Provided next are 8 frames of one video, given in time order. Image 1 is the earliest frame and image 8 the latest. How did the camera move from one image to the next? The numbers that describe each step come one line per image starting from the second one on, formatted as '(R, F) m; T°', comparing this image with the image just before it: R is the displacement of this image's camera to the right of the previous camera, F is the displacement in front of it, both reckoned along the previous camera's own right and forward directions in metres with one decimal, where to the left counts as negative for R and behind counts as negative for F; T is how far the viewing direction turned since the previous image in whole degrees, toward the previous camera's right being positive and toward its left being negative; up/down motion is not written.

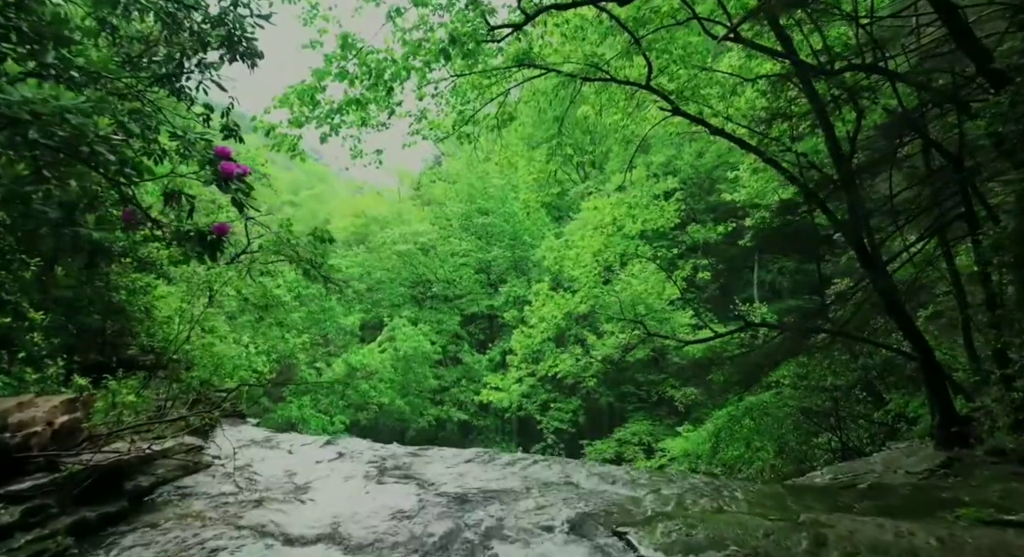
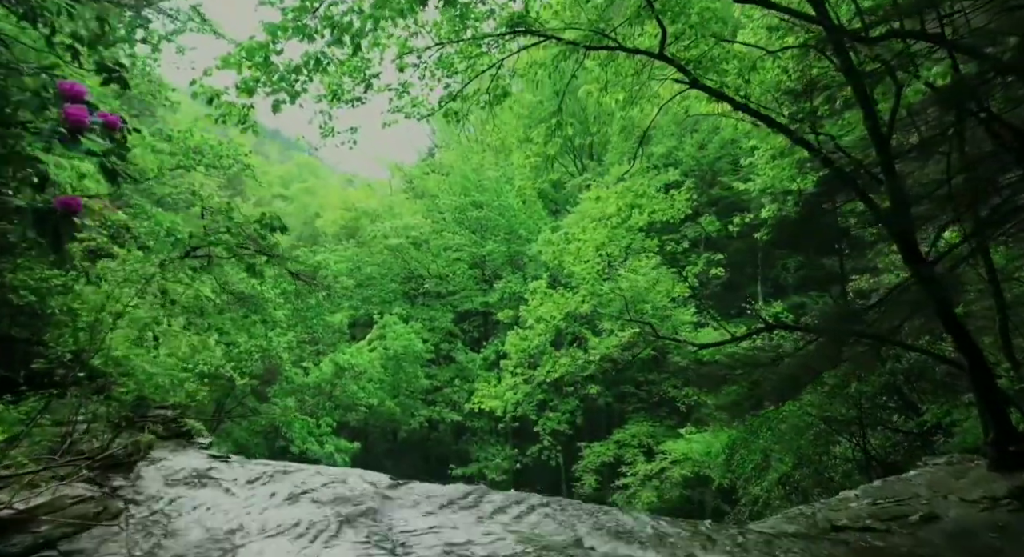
(0.0, +0.8) m; 0°
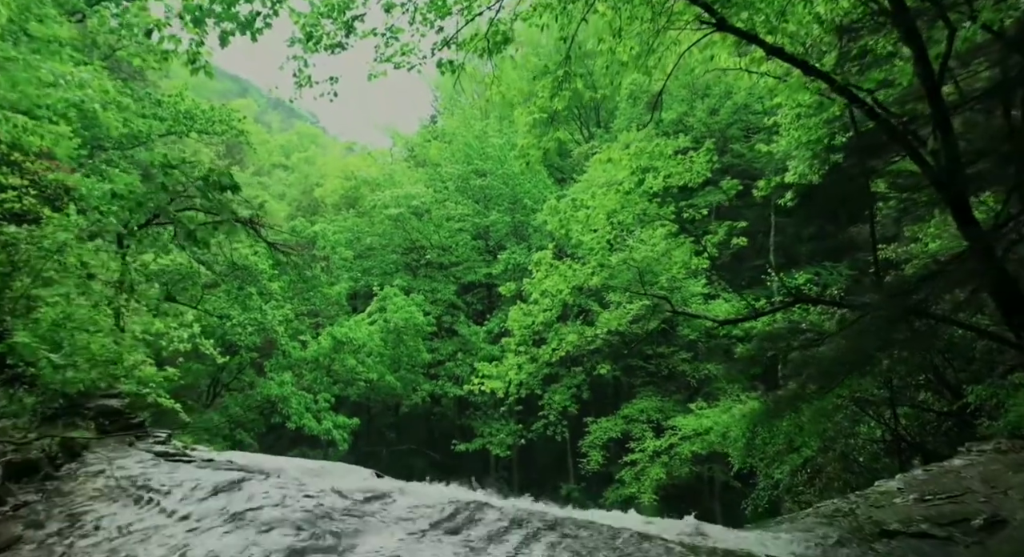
(0.0, +0.6) m; 0°
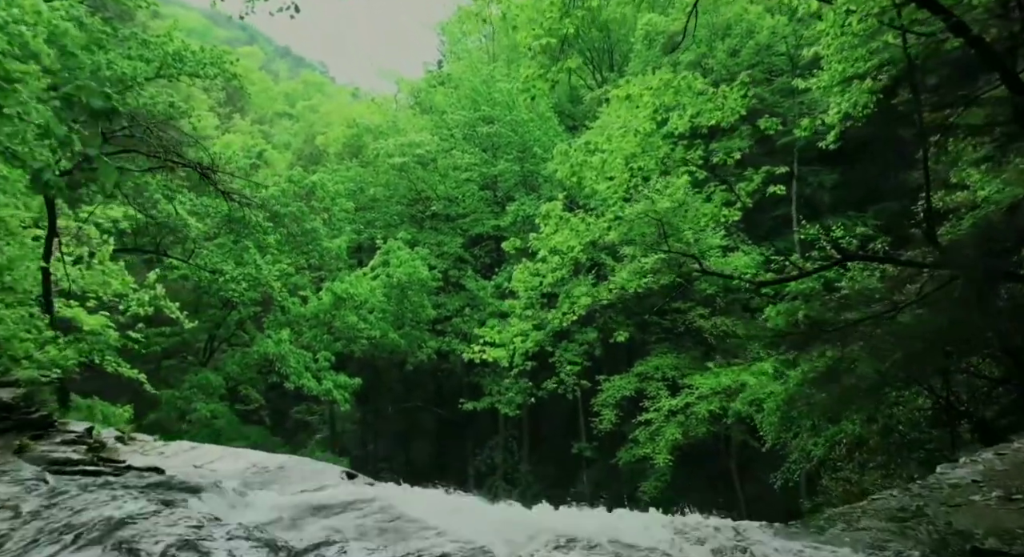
(0.0, +0.9) m; -1°
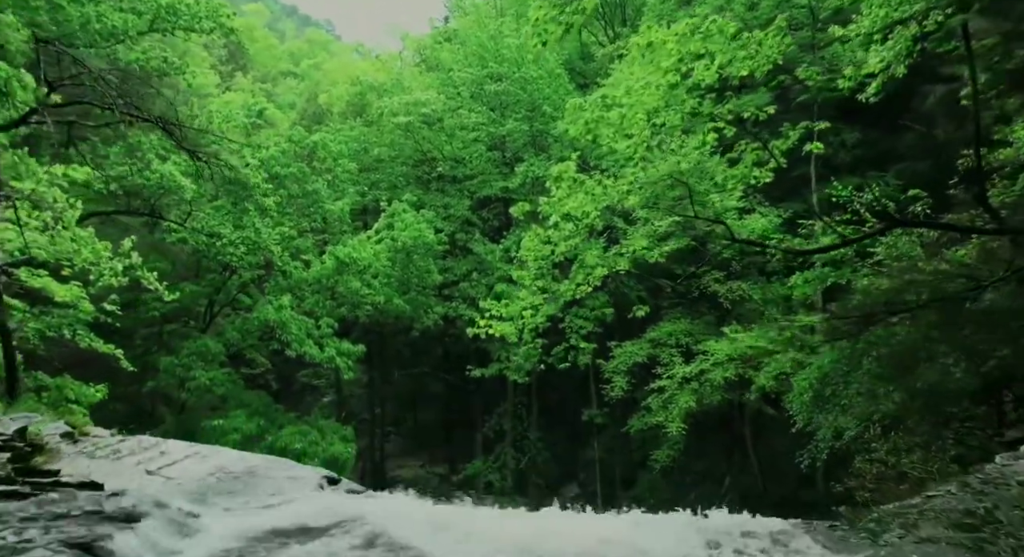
(0.0, +0.6) m; -1°
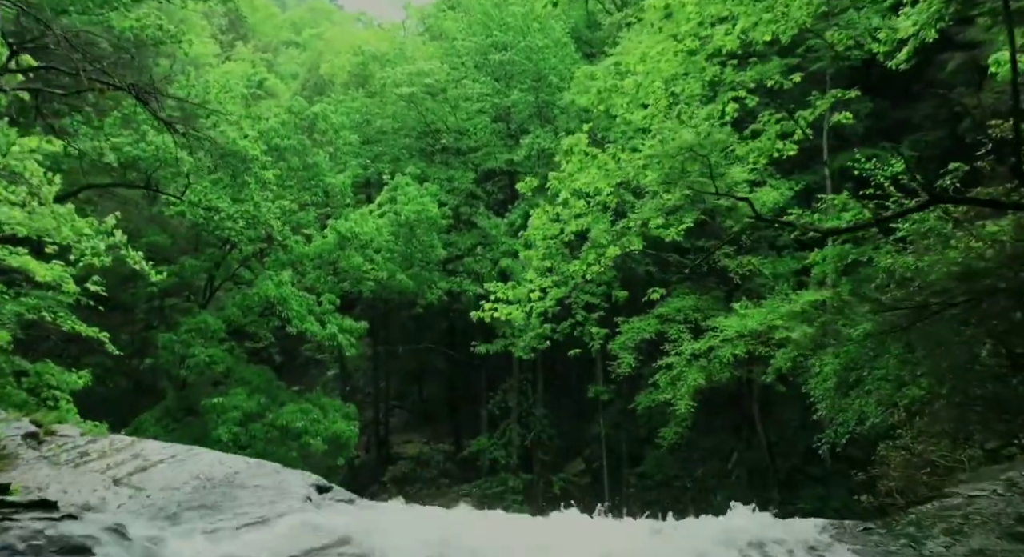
(0.0, +0.3) m; 0°
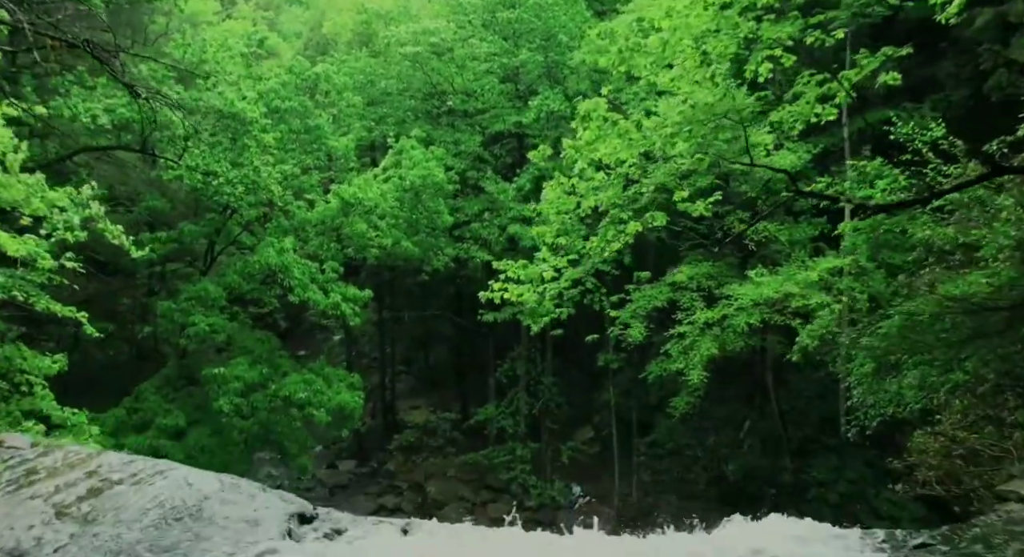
(0.0, +0.5) m; 0°
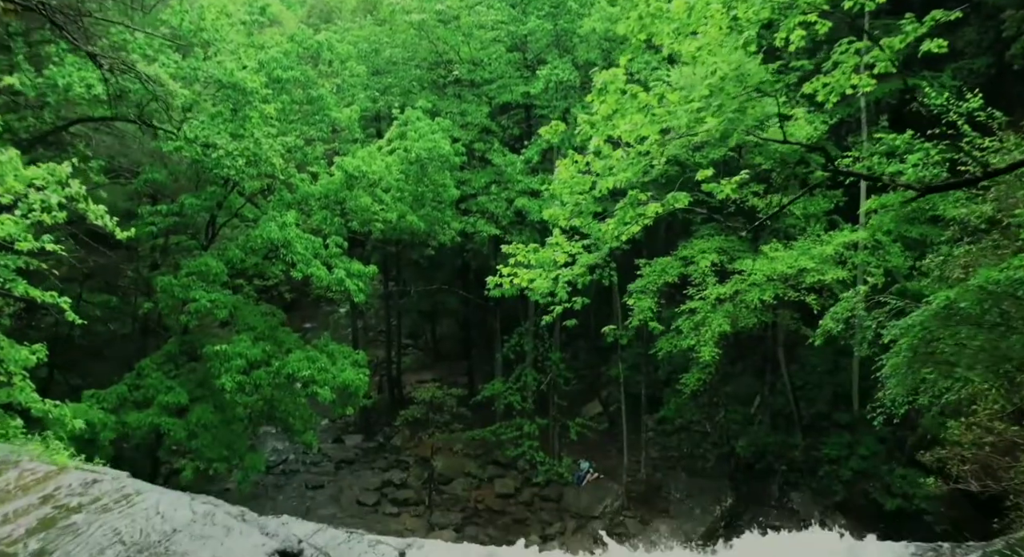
(0.0, +0.3) m; 0°
